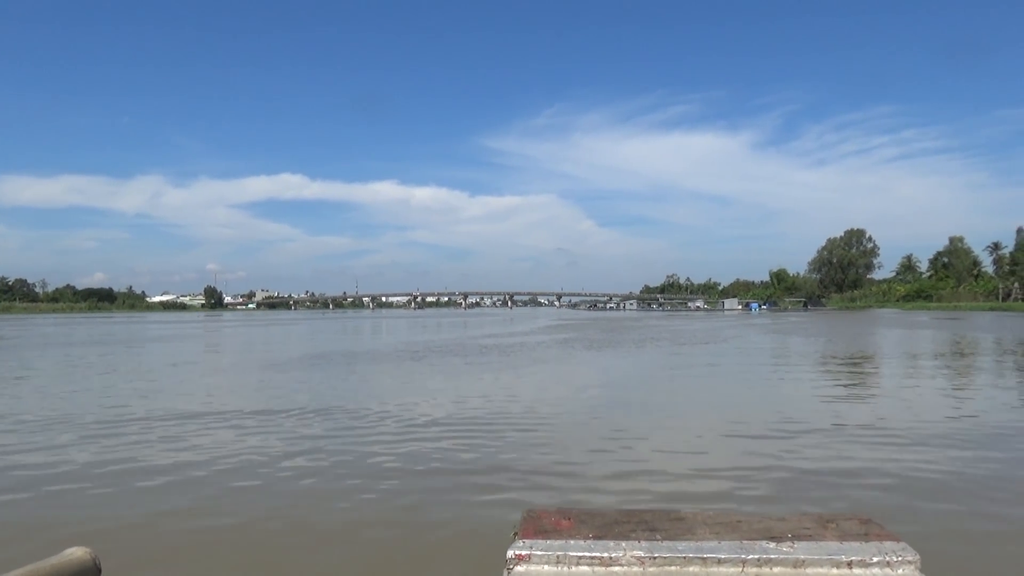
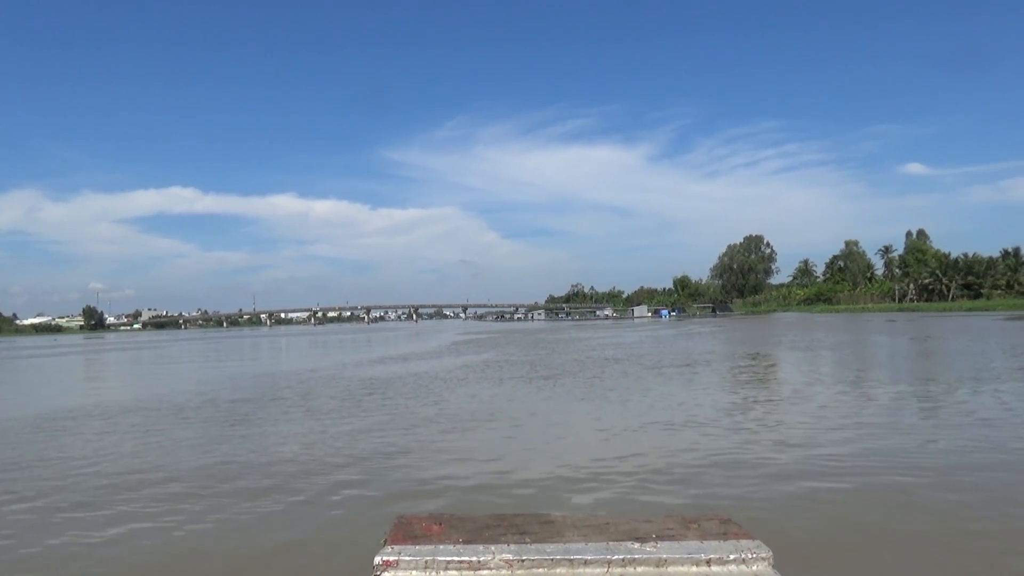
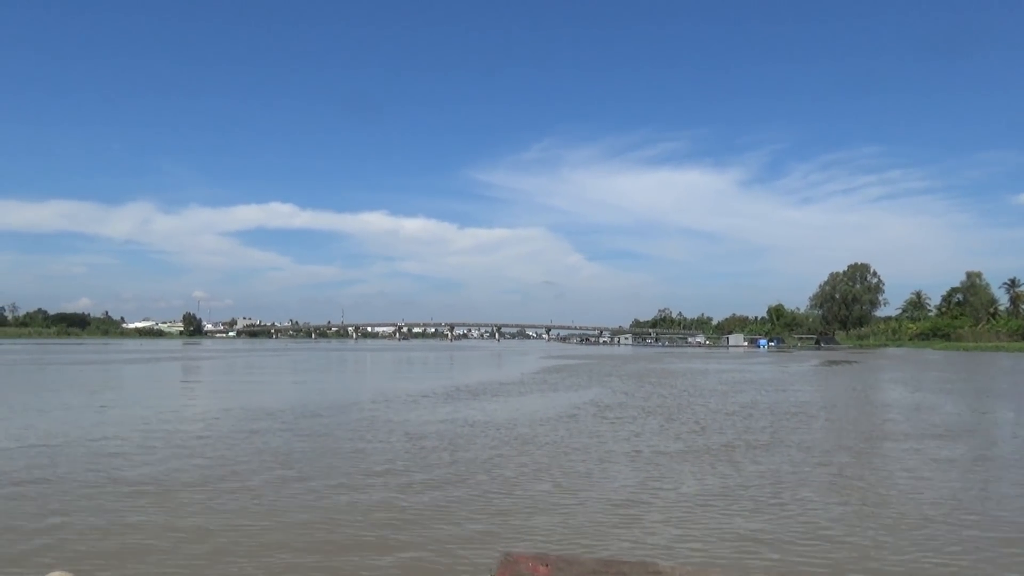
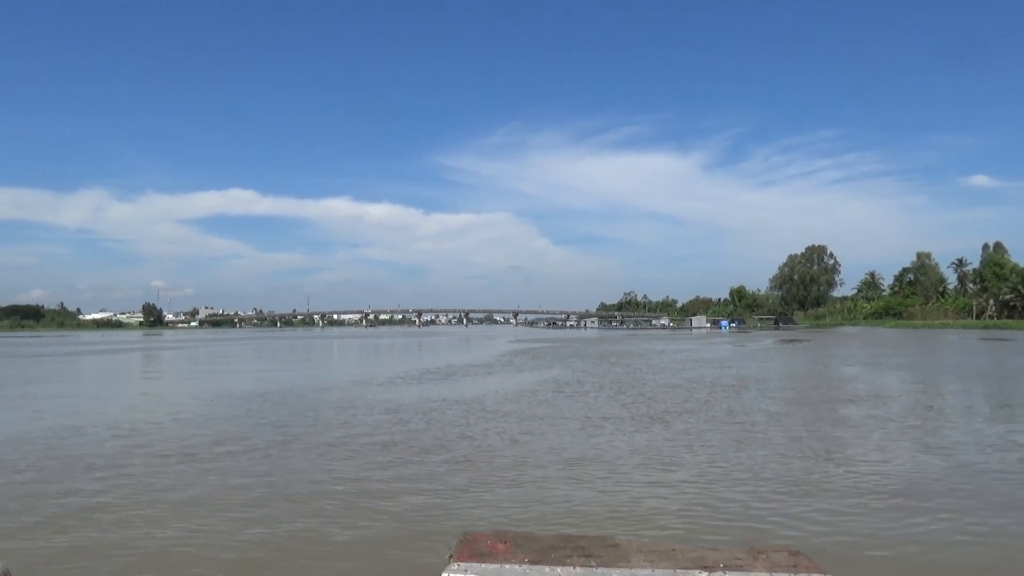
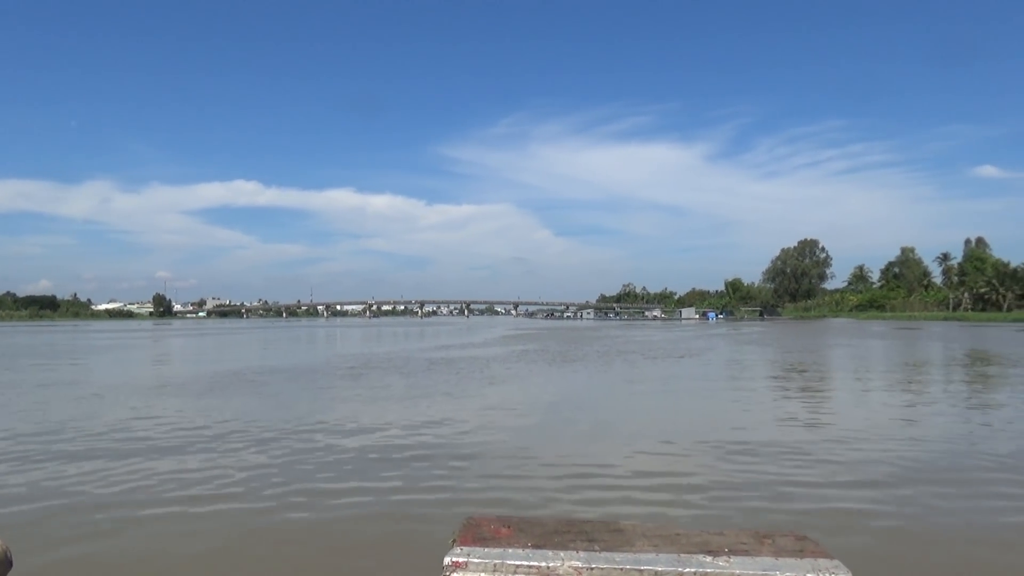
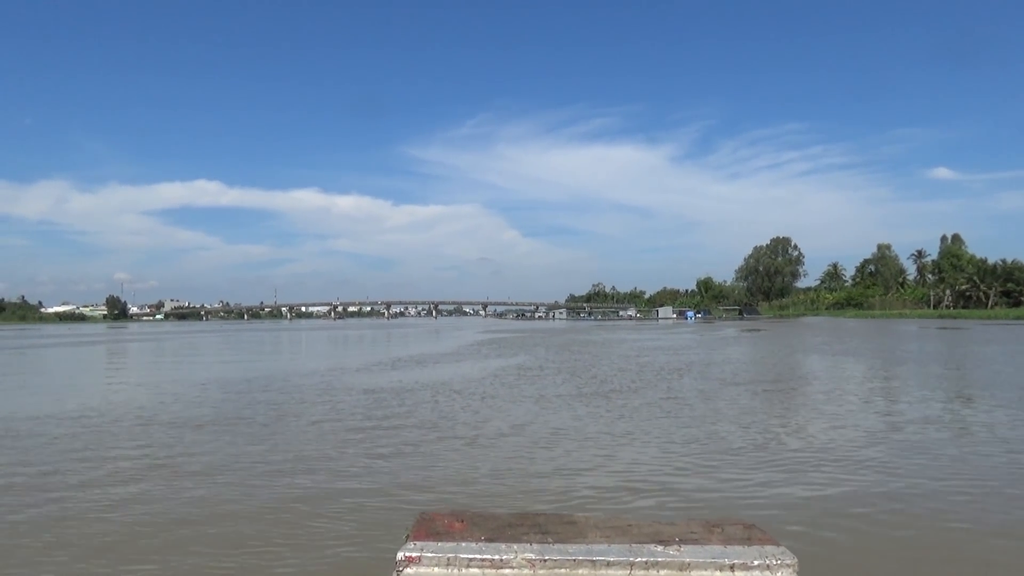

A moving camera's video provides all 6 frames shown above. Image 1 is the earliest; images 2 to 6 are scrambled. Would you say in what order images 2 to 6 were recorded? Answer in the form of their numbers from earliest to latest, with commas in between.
5, 2, 6, 4, 3
